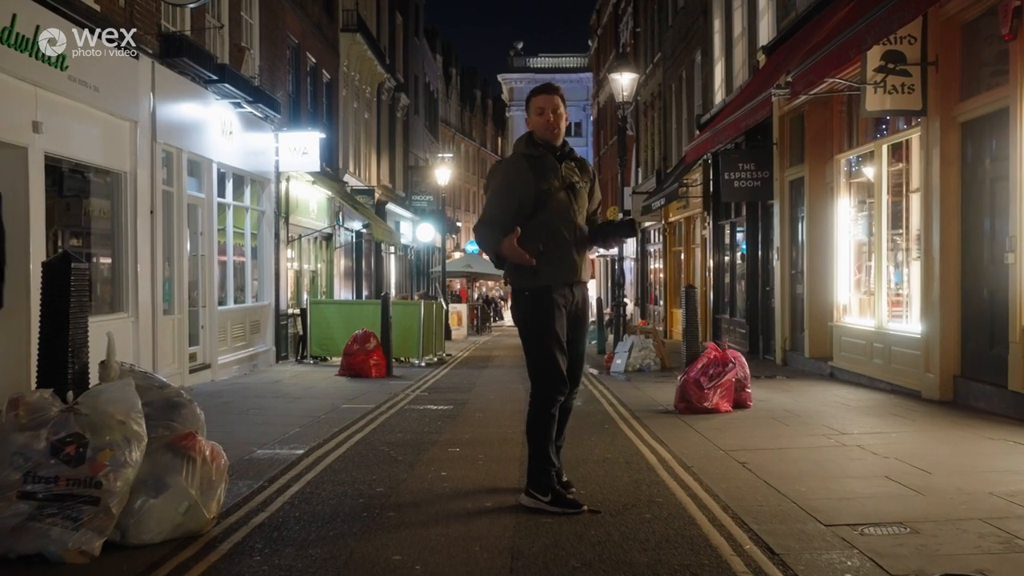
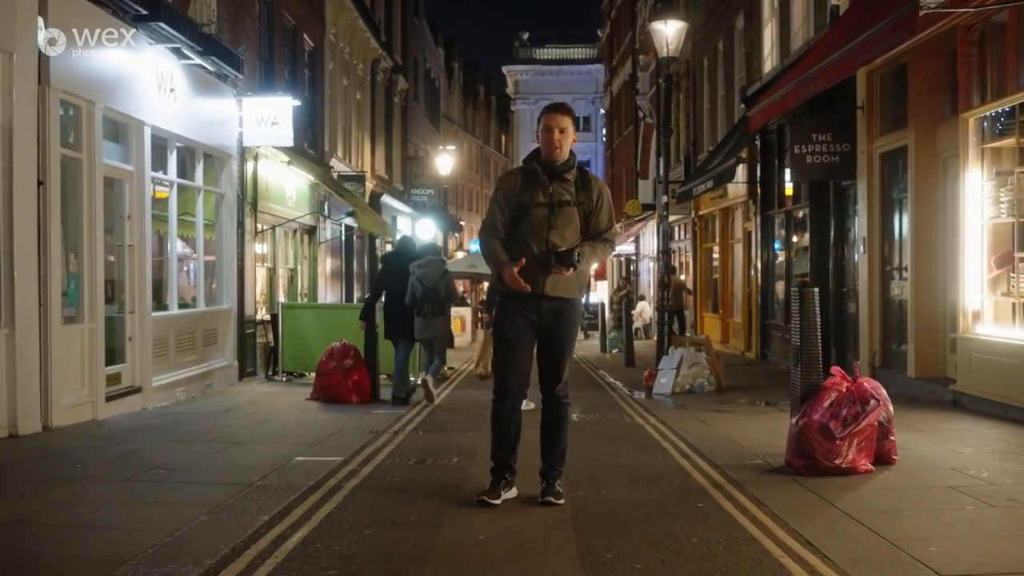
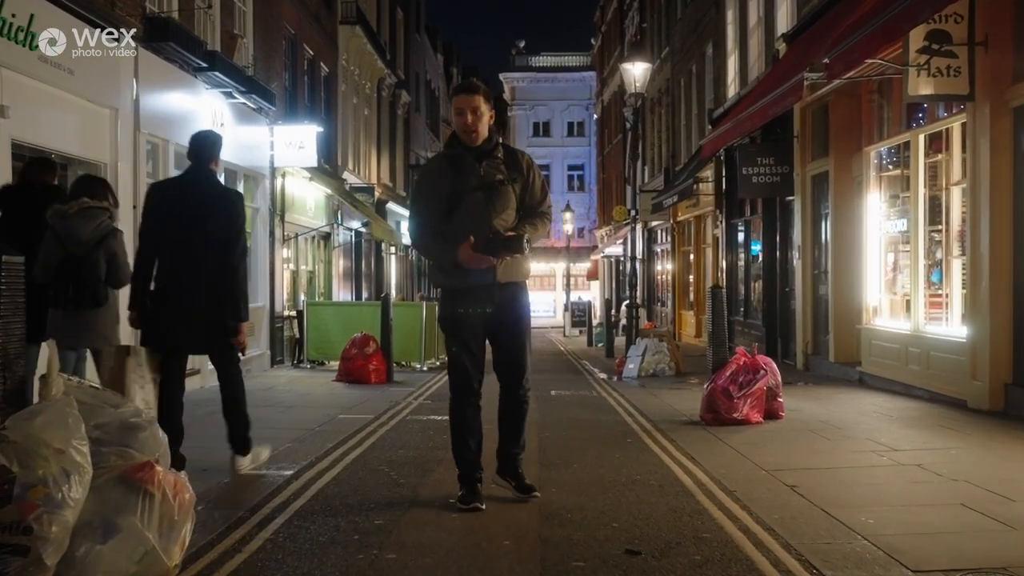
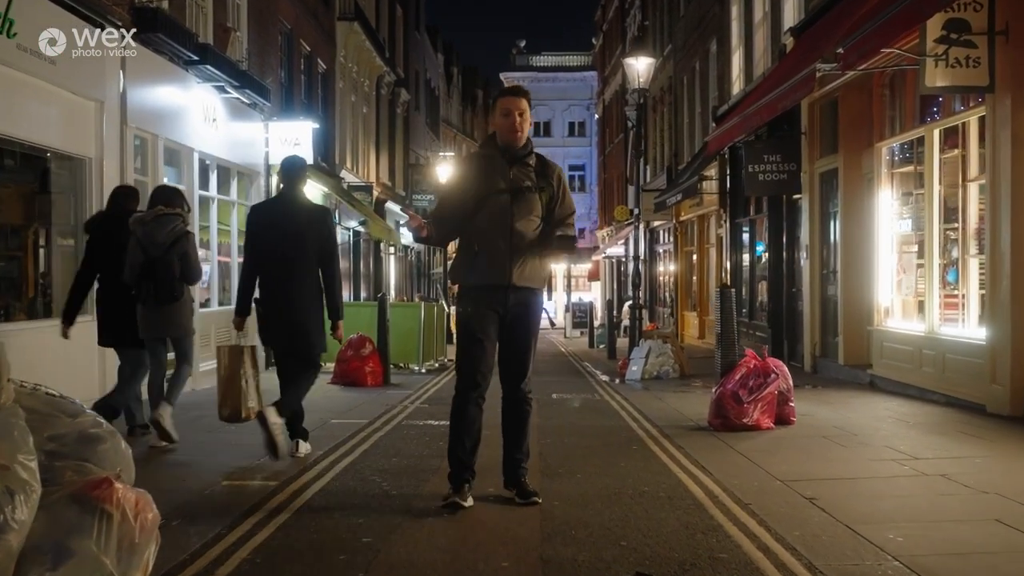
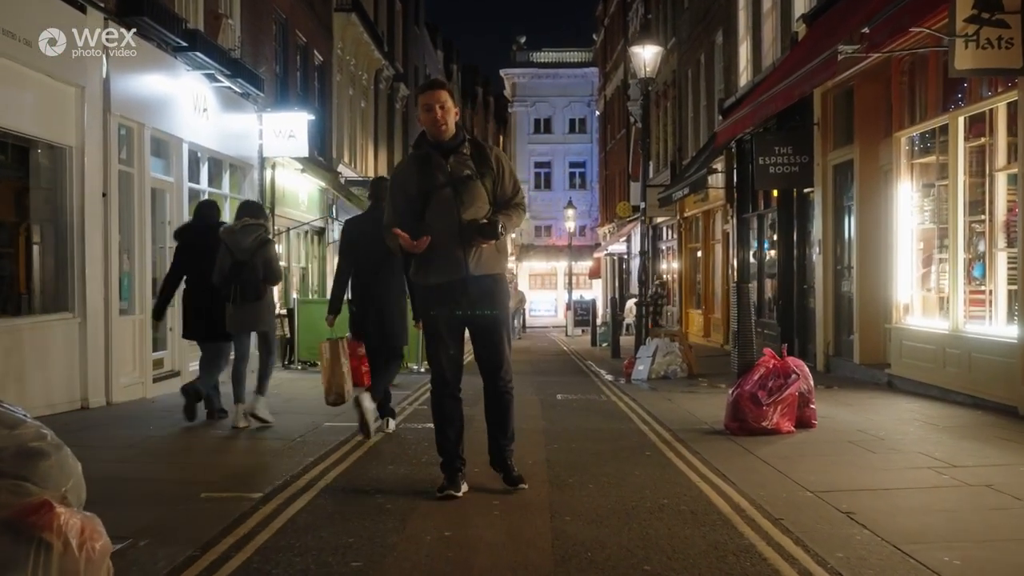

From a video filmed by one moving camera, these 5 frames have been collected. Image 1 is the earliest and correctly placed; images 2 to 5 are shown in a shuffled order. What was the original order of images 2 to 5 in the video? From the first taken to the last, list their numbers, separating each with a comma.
3, 4, 5, 2
